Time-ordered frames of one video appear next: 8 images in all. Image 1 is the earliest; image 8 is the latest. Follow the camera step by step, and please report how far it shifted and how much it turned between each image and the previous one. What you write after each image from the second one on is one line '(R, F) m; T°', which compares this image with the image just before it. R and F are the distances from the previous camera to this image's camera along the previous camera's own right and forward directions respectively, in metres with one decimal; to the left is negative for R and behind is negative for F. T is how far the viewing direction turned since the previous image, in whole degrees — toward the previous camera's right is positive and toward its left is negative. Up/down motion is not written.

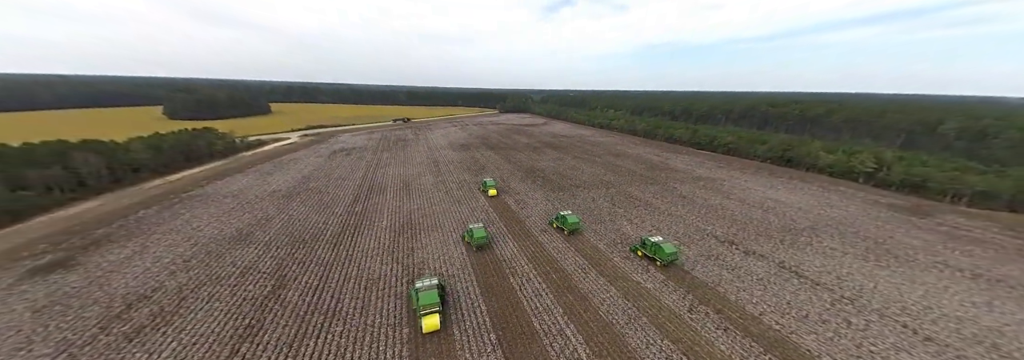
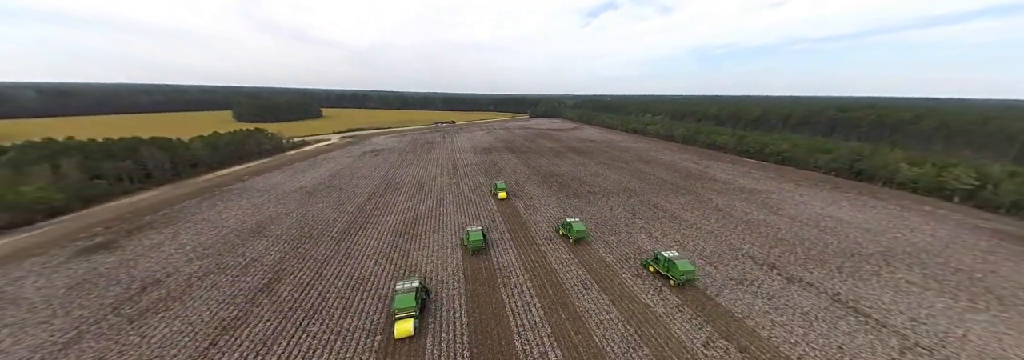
(+1.4, +0.8) m; -6°
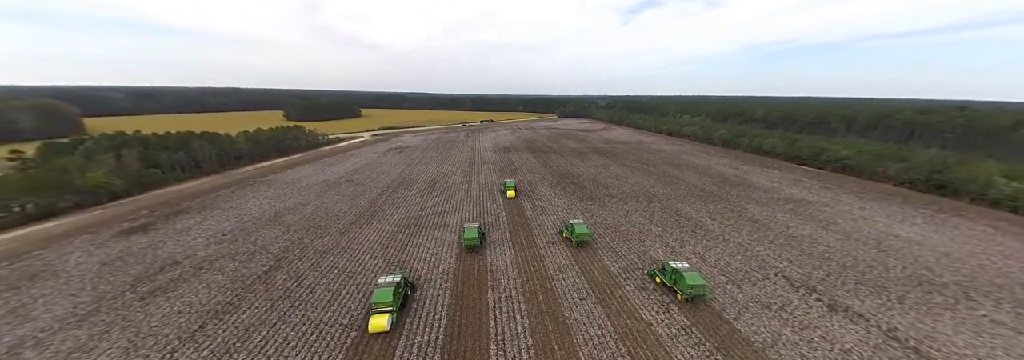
(+1.3, +0.7) m; -5°
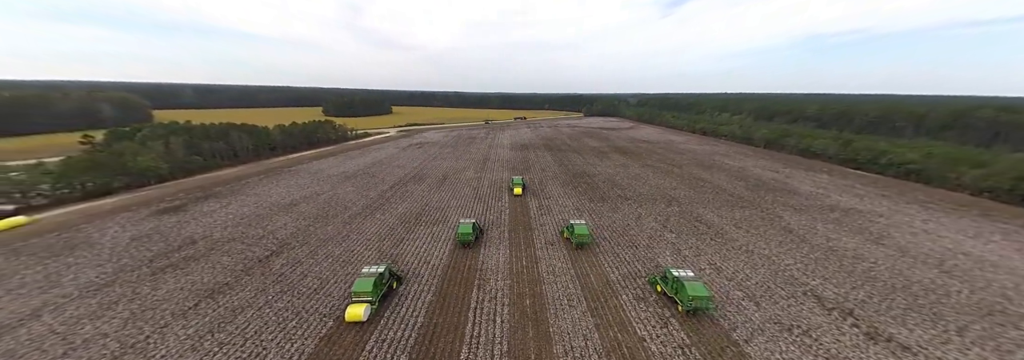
(+1.3, +0.5) m; -5°
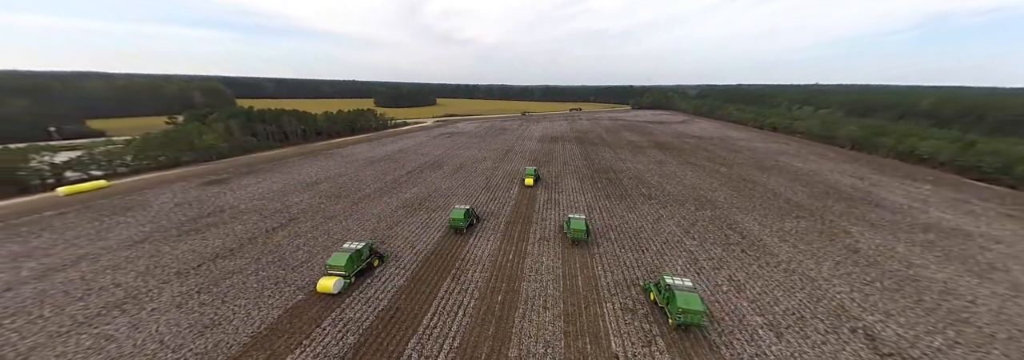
(+2.2, +0.9) m; -8°
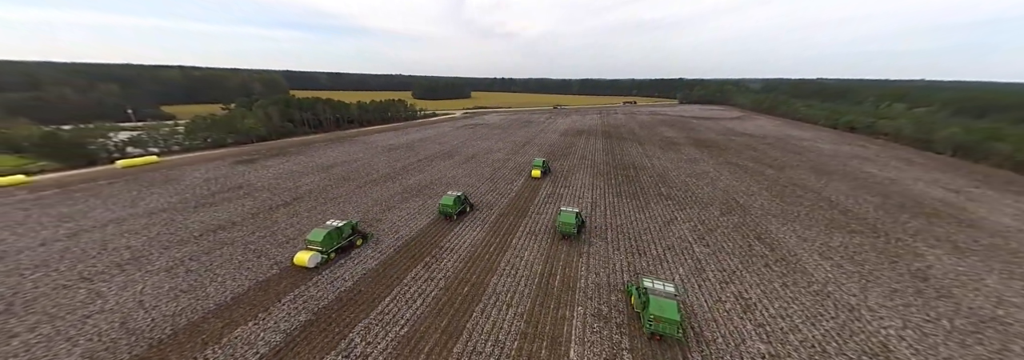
(+2.1, +0.7) m; -7°
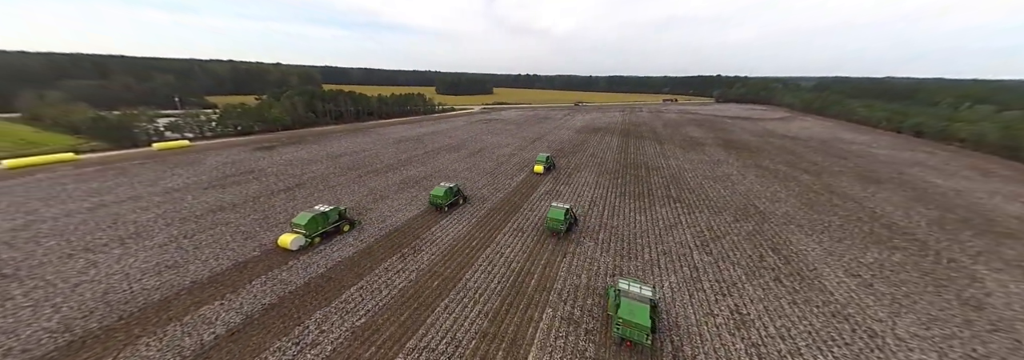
(+1.6, +0.4) m; -4°
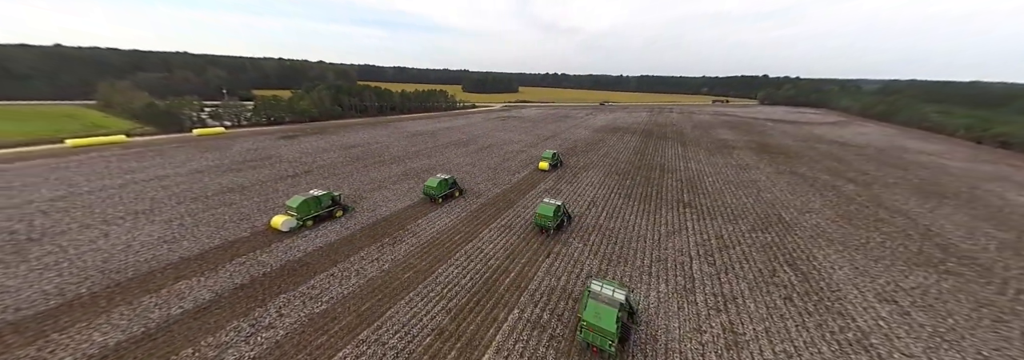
(+1.6, +0.3) m; -5°
